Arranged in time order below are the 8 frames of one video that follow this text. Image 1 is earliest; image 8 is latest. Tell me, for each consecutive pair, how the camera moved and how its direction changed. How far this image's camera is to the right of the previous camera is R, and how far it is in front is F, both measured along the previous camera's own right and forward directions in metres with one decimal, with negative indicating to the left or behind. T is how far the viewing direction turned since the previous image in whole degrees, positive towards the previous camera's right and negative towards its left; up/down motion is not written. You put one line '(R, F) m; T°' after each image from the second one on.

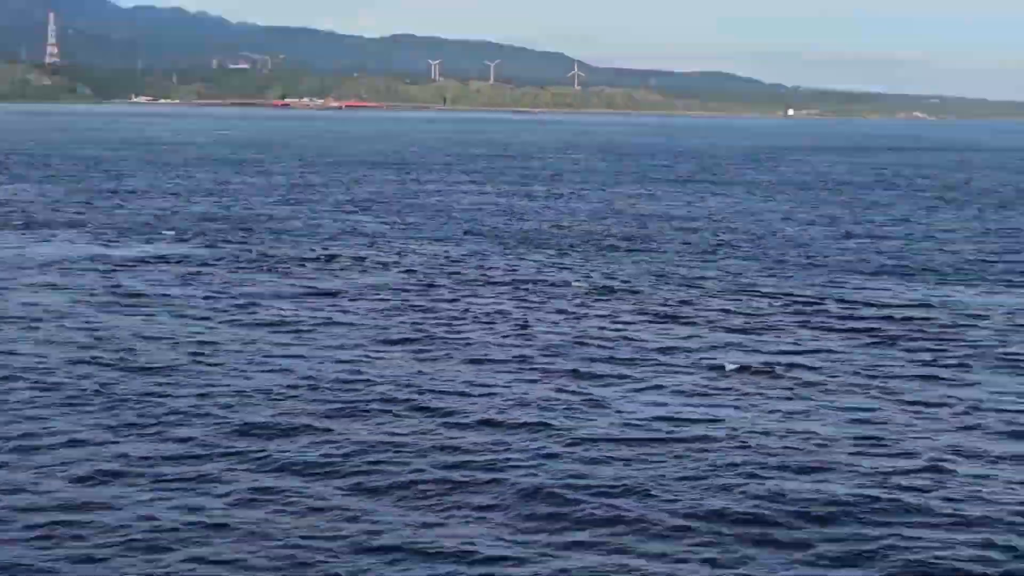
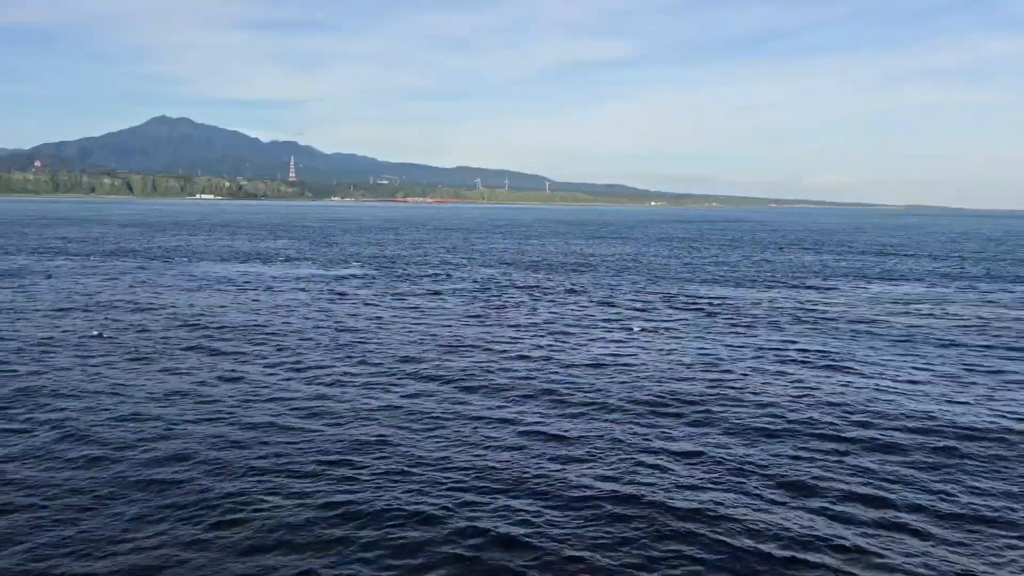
(-5.1, -12.6) m; +8°
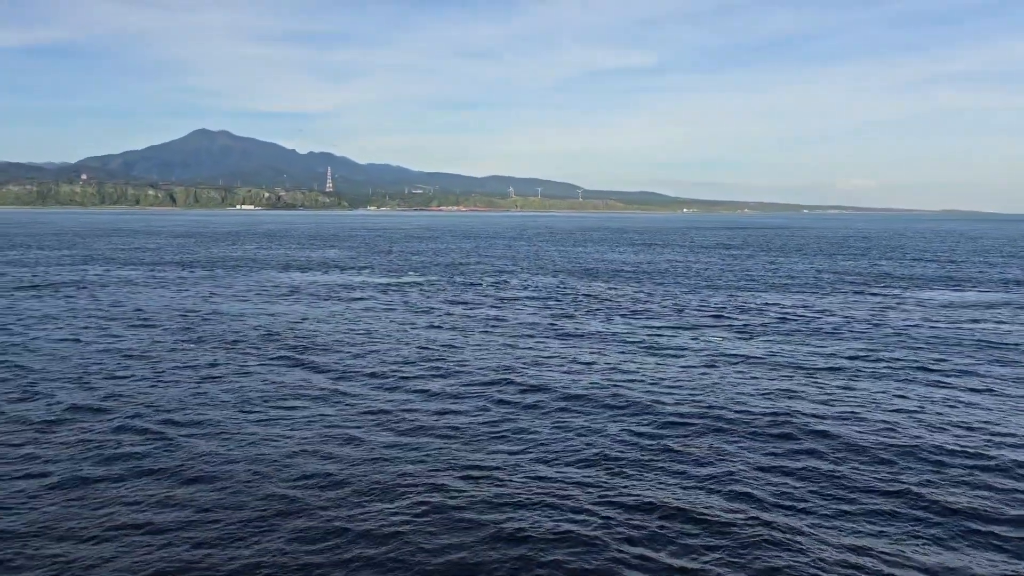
(-2.1, +0.4) m; -2°
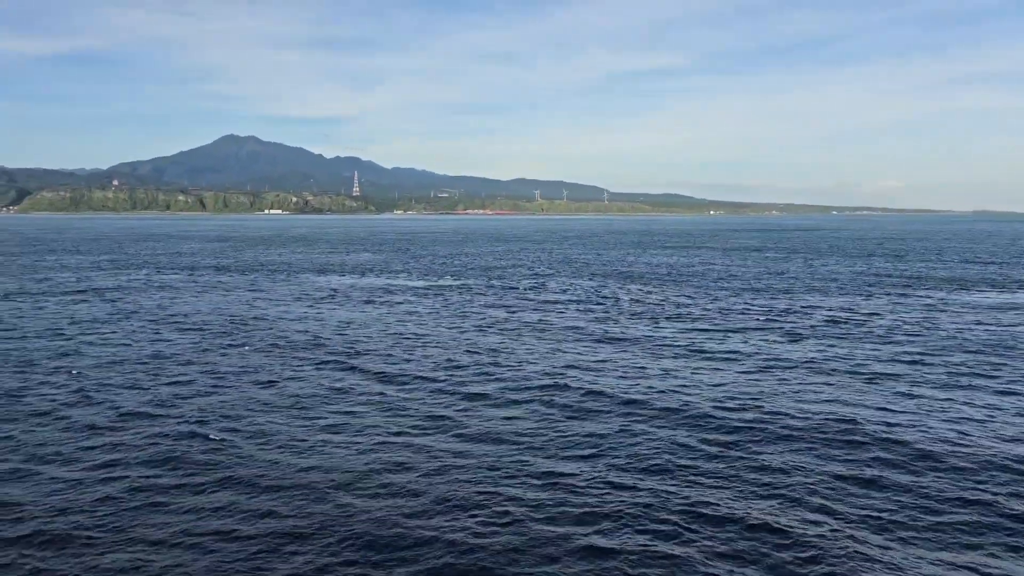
(-1.0, +0.3) m; -2°
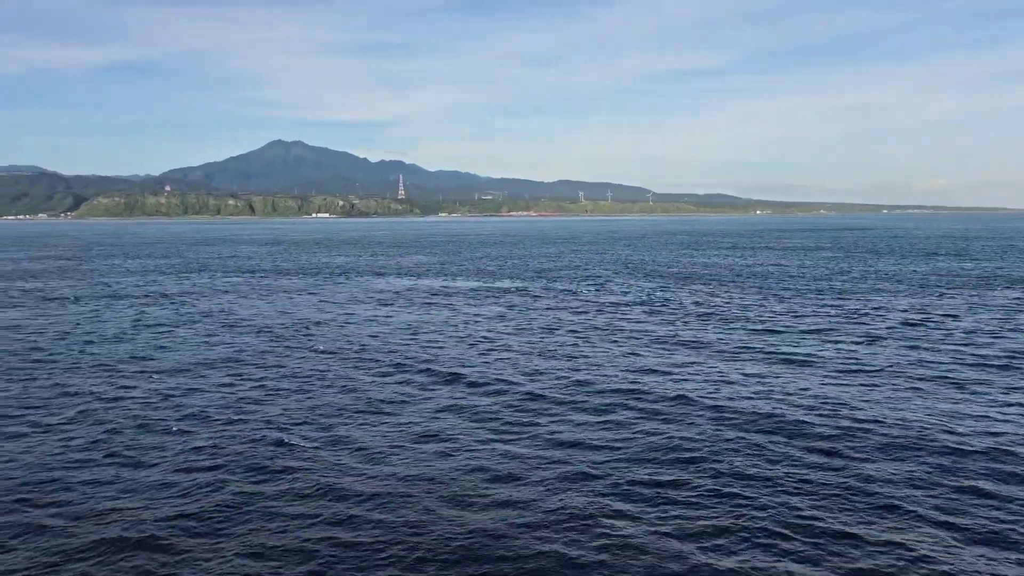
(-1.1, +0.4) m; -3°
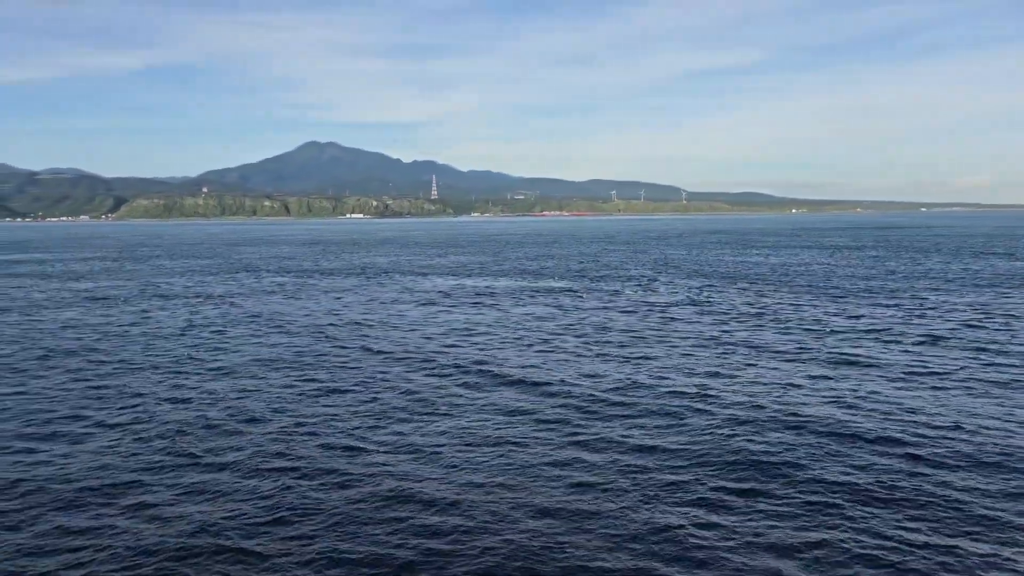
(-0.9, +0.4) m; -2°
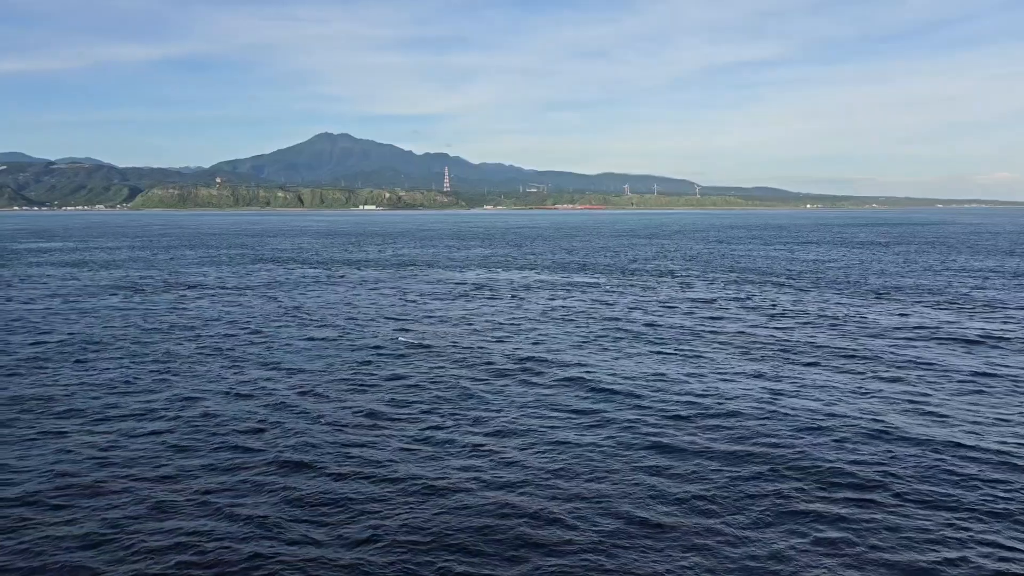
(-1.6, +0.8) m; -1°
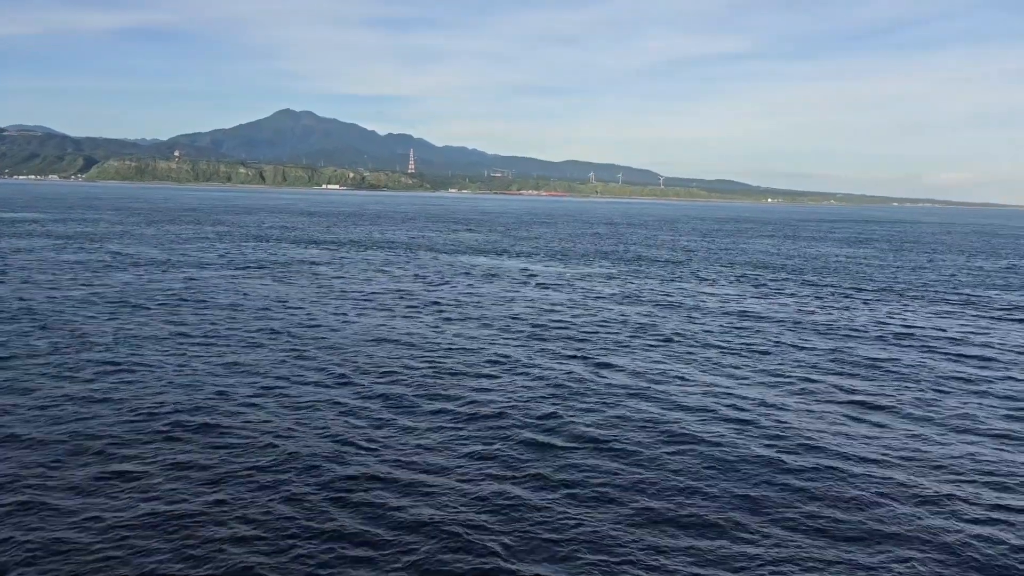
(-3.5, +1.6) m; +2°
